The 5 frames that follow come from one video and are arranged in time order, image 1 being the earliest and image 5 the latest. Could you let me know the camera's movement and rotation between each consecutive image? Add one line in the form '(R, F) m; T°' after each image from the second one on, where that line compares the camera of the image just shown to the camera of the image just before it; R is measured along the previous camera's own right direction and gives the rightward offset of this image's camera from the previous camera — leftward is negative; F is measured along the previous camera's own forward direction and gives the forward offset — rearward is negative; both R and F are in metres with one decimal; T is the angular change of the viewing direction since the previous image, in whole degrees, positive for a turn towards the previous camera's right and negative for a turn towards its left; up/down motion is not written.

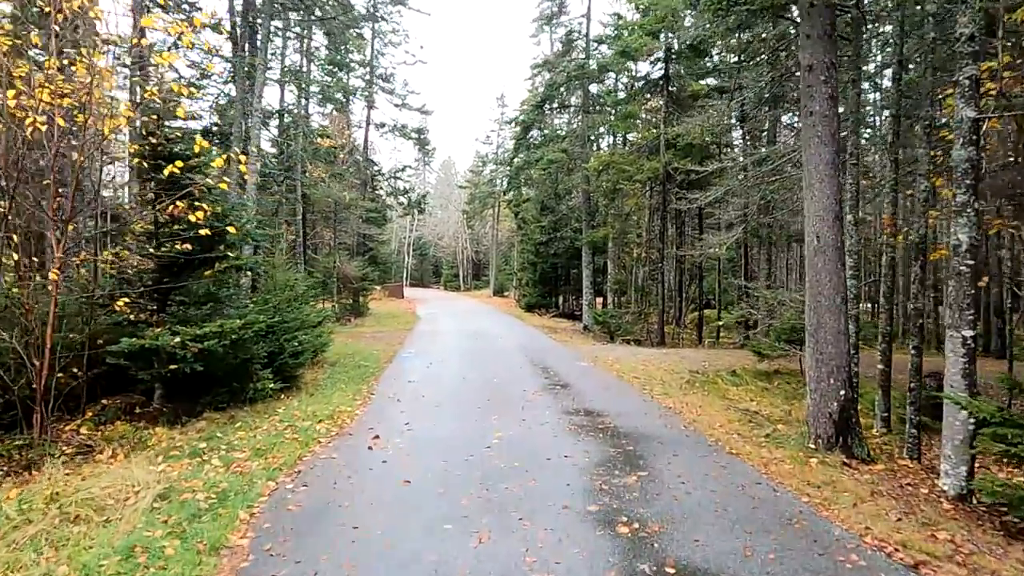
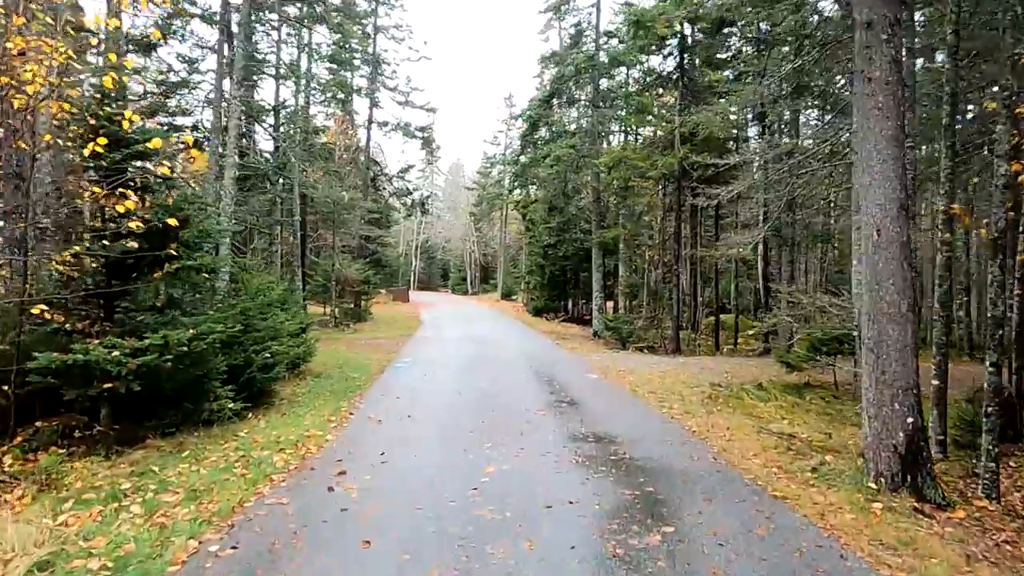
(+0.1, +1.1) m; -1°
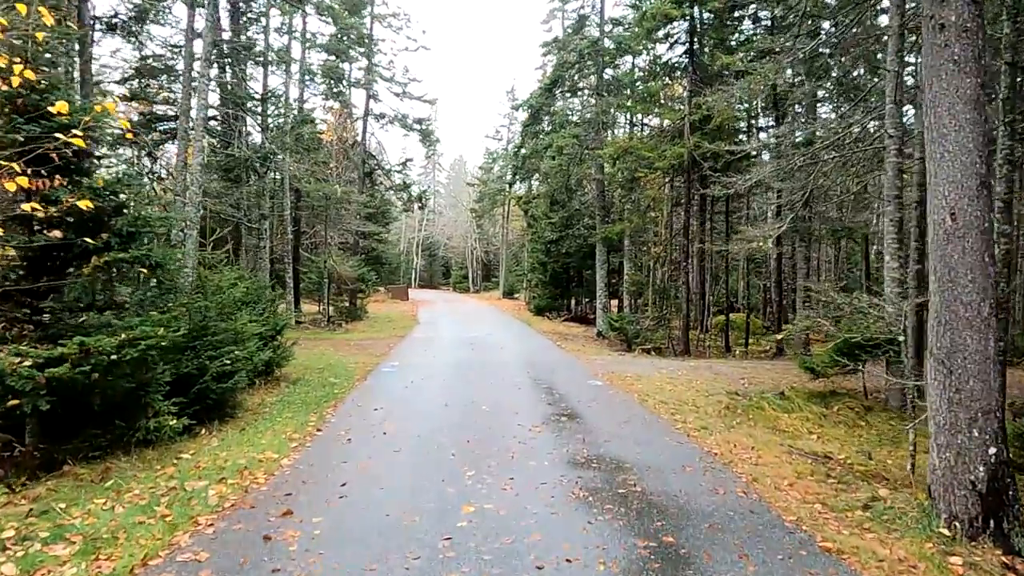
(+0.1, +1.1) m; 0°
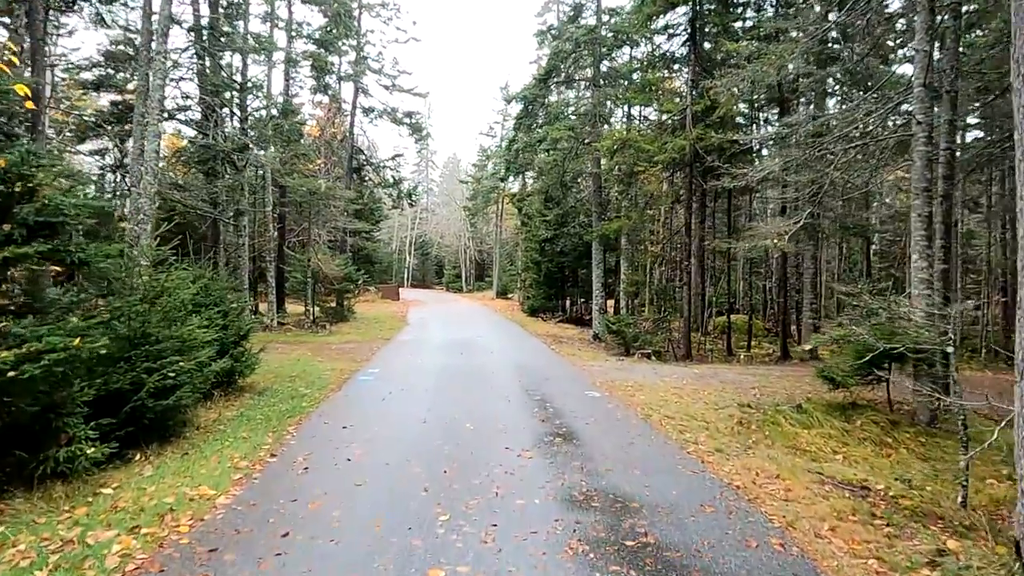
(+0.1, +1.0) m; 0°
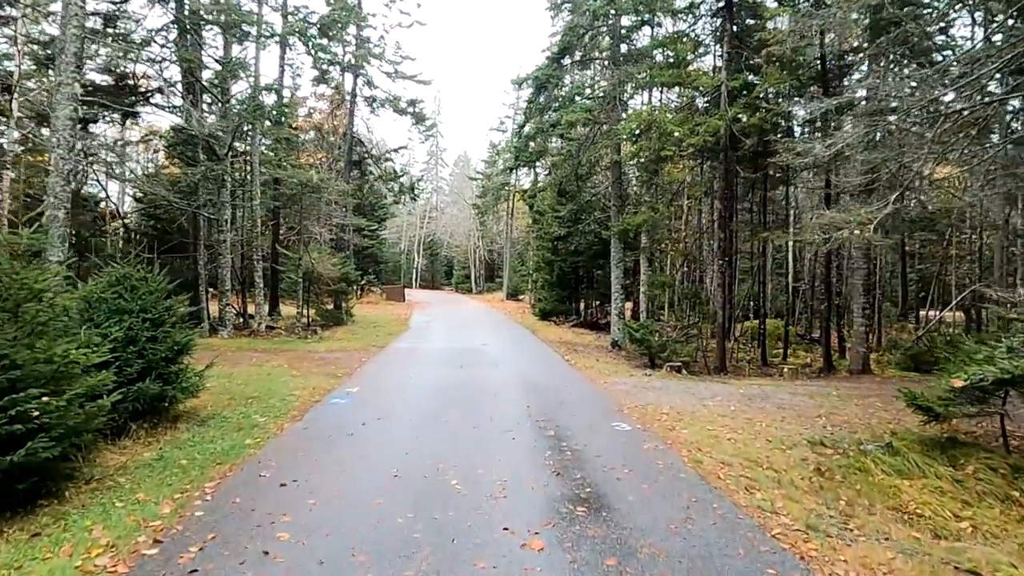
(+0.1, +2.0) m; -1°
